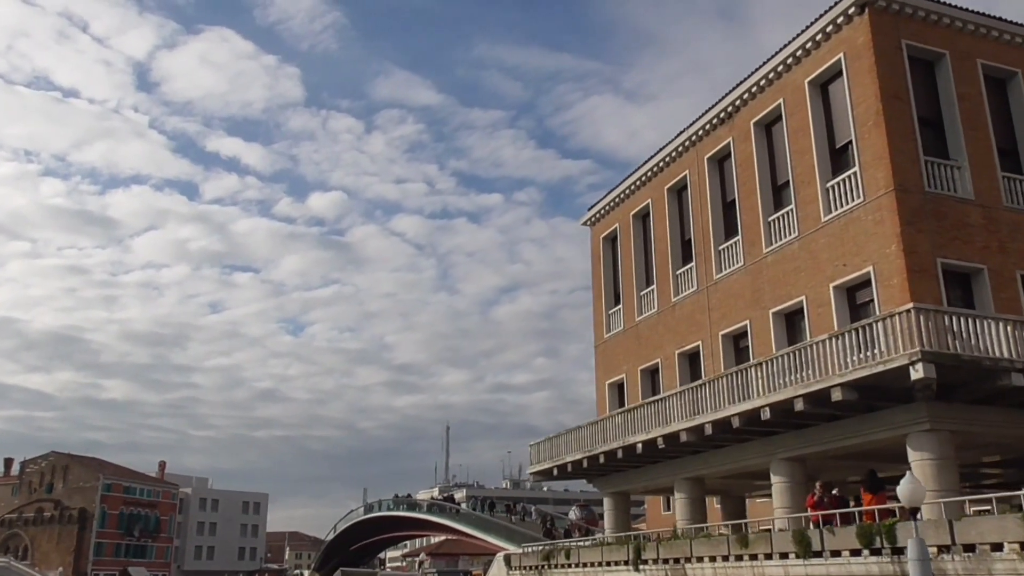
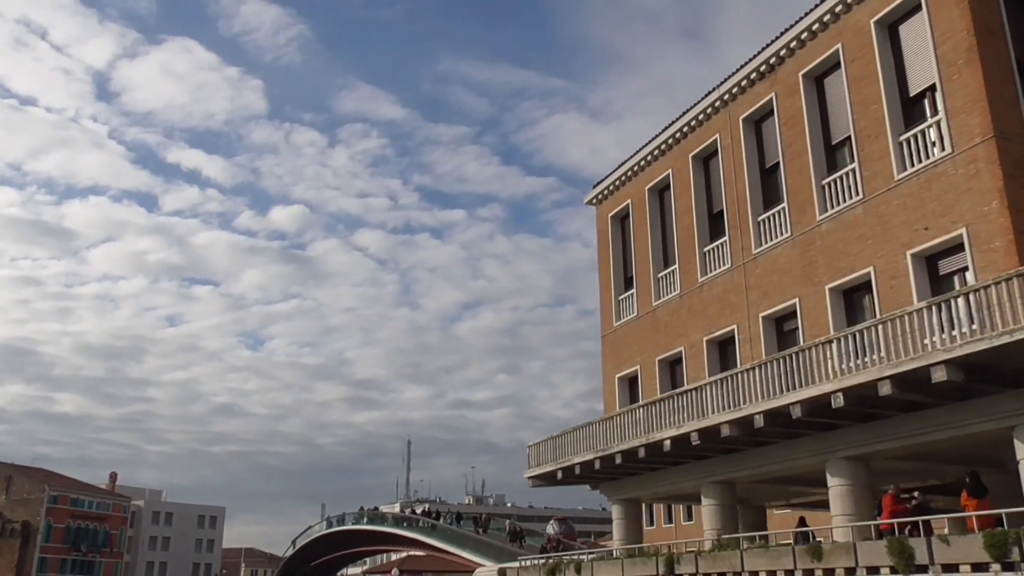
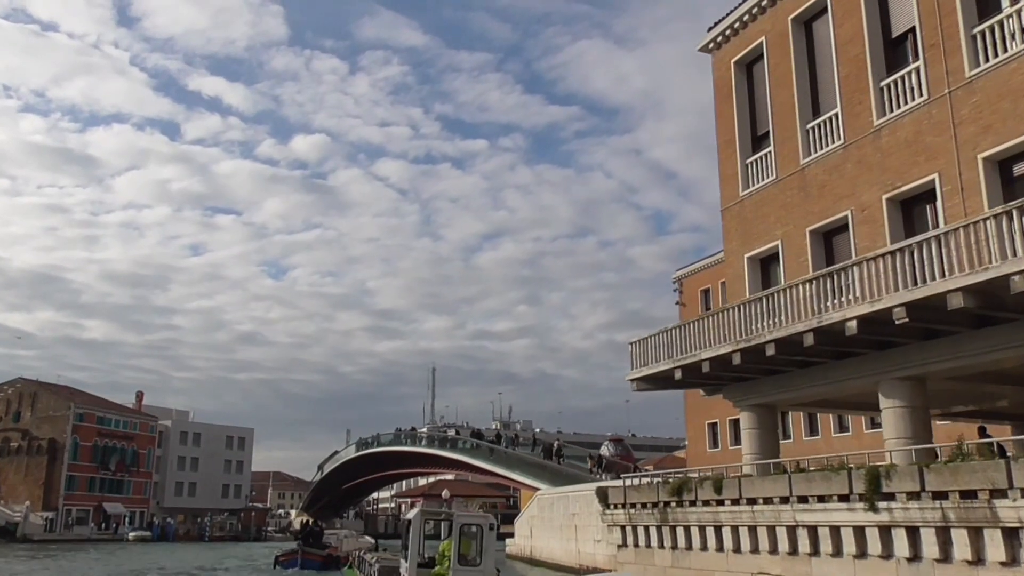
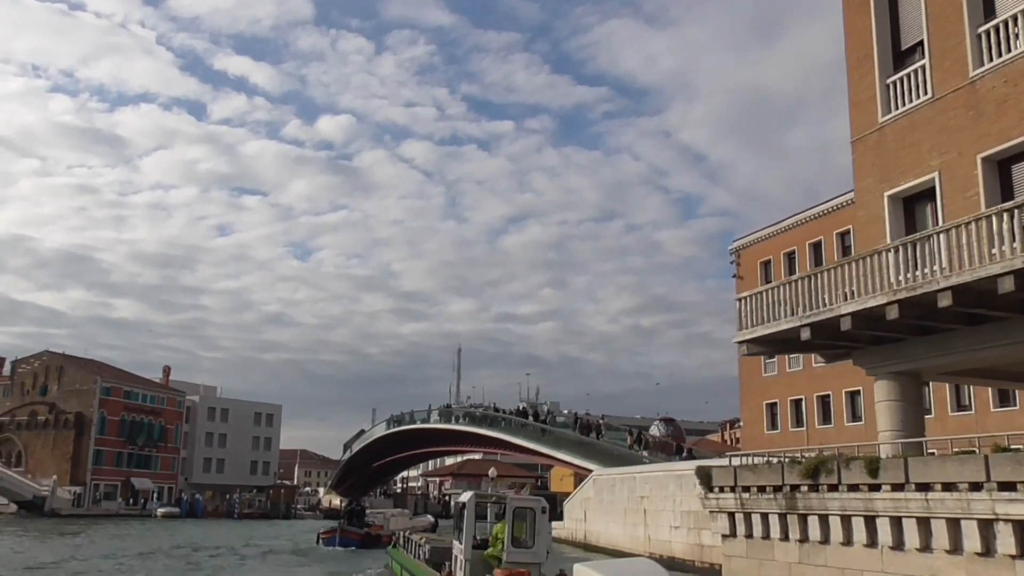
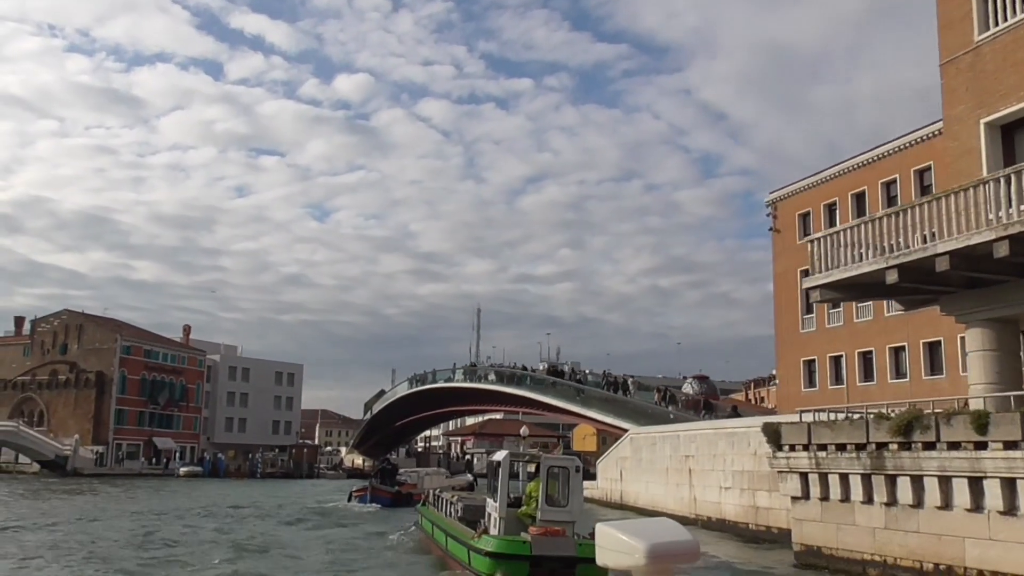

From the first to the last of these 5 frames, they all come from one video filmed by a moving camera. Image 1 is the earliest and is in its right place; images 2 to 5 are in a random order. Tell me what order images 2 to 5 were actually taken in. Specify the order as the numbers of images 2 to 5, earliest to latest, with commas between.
2, 3, 4, 5
